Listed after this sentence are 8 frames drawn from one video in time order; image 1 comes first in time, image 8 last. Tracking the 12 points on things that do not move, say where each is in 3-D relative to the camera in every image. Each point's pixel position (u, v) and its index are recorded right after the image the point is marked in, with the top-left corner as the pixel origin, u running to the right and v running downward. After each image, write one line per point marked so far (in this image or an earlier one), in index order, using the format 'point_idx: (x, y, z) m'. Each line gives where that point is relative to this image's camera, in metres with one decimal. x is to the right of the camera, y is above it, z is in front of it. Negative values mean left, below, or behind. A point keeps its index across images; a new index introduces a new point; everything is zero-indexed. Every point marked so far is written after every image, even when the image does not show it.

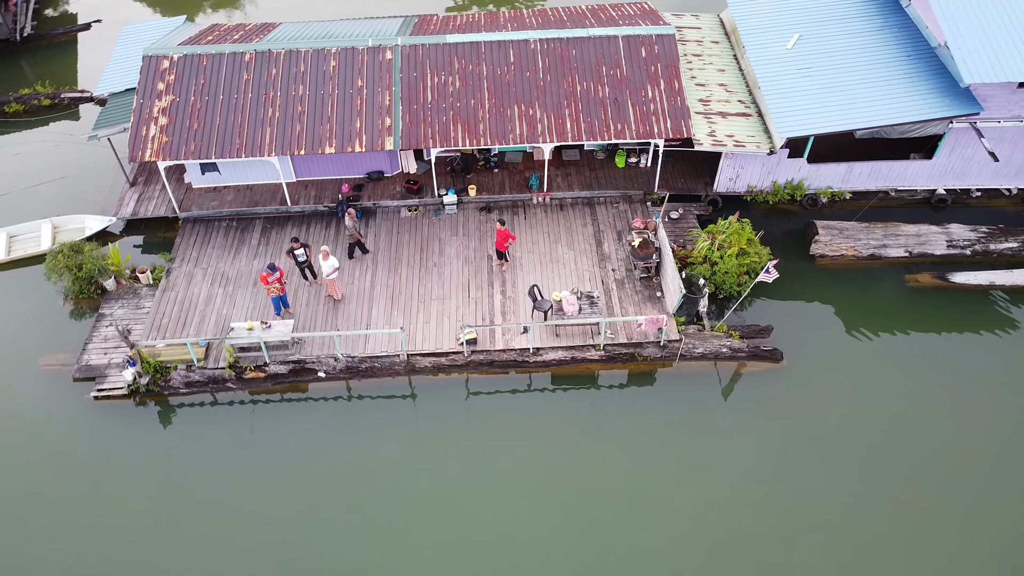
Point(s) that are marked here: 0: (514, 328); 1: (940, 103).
0: (+0.1, -0.9, +17.7) m
1: (+10.2, +4.4, +19.0) m
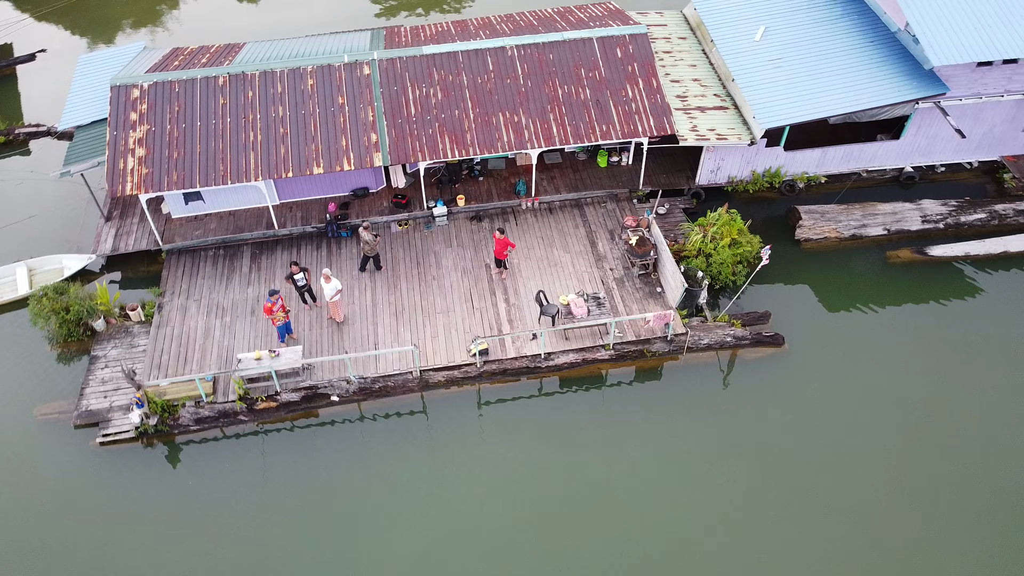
0: (+0.3, -1.1, +17.8) m
1: (+9.9, +5.0, +19.8) m
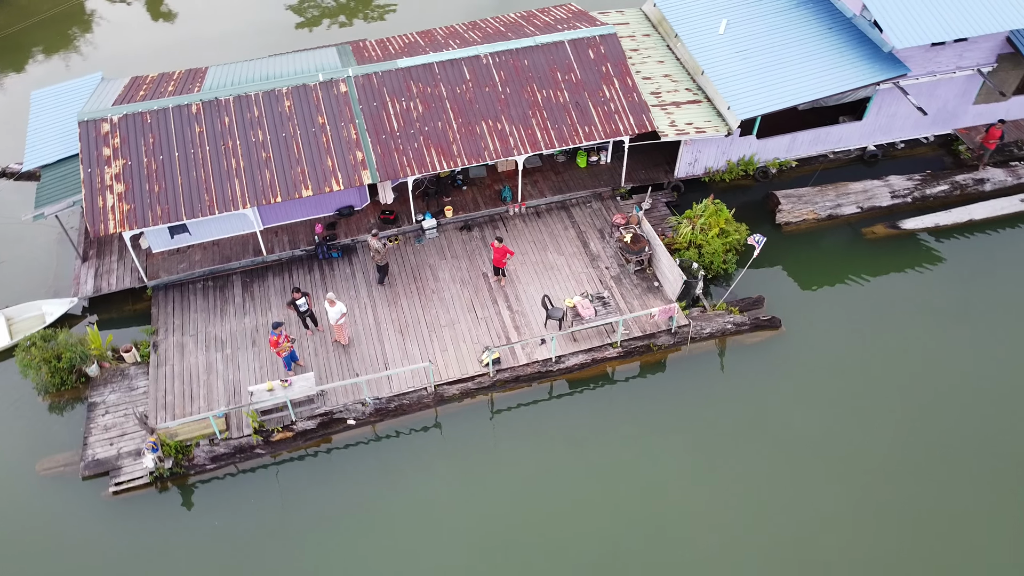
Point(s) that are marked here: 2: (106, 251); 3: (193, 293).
0: (+0.5, -1.2, +17.9) m
1: (+9.3, +5.7, +20.7) m
2: (-10.1, +0.9, +19.9) m
3: (-7.6, -0.1, +19.0) m
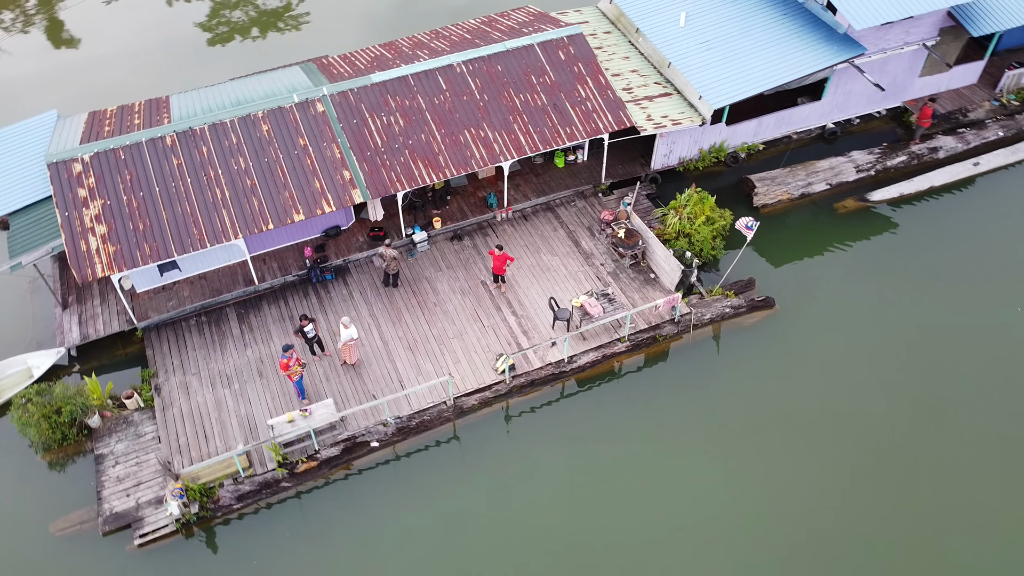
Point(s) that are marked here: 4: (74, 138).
0: (+0.7, -1.3, +18.0) m
1: (+8.6, +6.4, +21.5) m
2: (-10.2, -0.2, +19.1) m
3: (-7.5, -1.0, +18.5) m
4: (-10.6, +3.6, +19.2) m
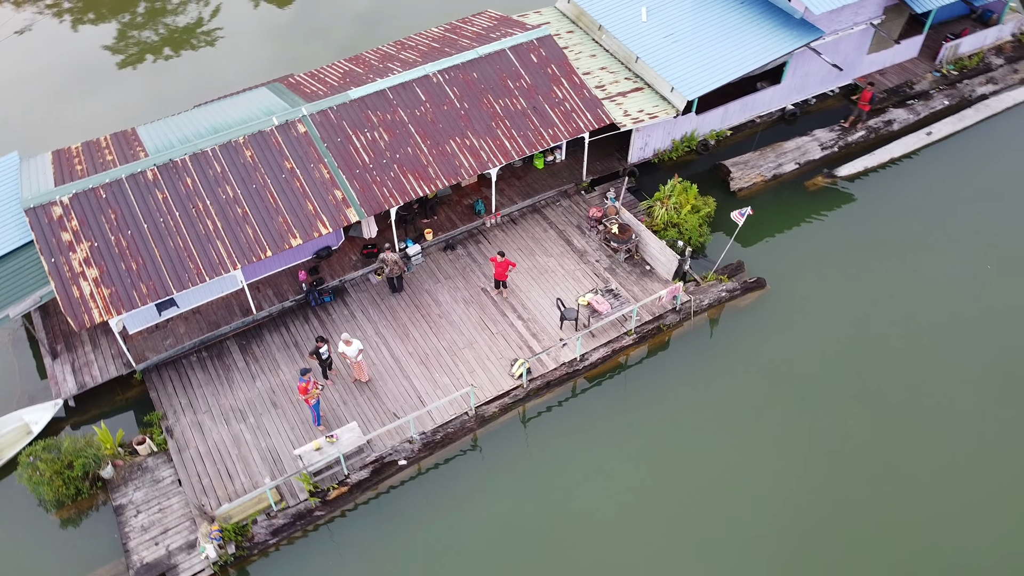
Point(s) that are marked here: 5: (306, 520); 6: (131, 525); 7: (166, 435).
0: (+1.0, -1.3, +18.3) m
1: (+7.7, +7.0, +22.4) m
2: (-10.0, -1.3, +18.3) m
3: (-7.2, -1.8, +18.0) m
4: (-10.8, +2.5, +18.4) m
5: (-4.1, -4.6, +15.8) m
6: (-7.4, -4.6, +15.6) m
7: (-7.3, -3.1, +16.8) m
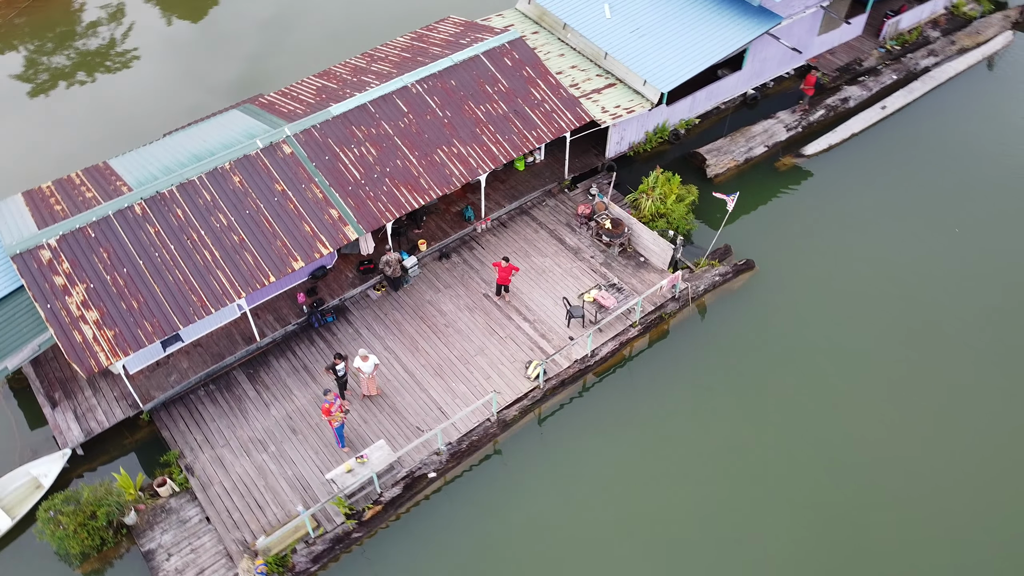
0: (+1.2, -1.3, +18.5) m
1: (+6.9, +7.6, +23.1) m
2: (-9.7, -2.2, +17.7) m
3: (-6.9, -2.5, +17.6) m
4: (-10.8, +1.4, +17.7) m
5: (-3.3, -5.0, +15.6) m
6: (-6.6, -5.4, +15.2) m
7: (-6.7, -3.8, +16.4) m
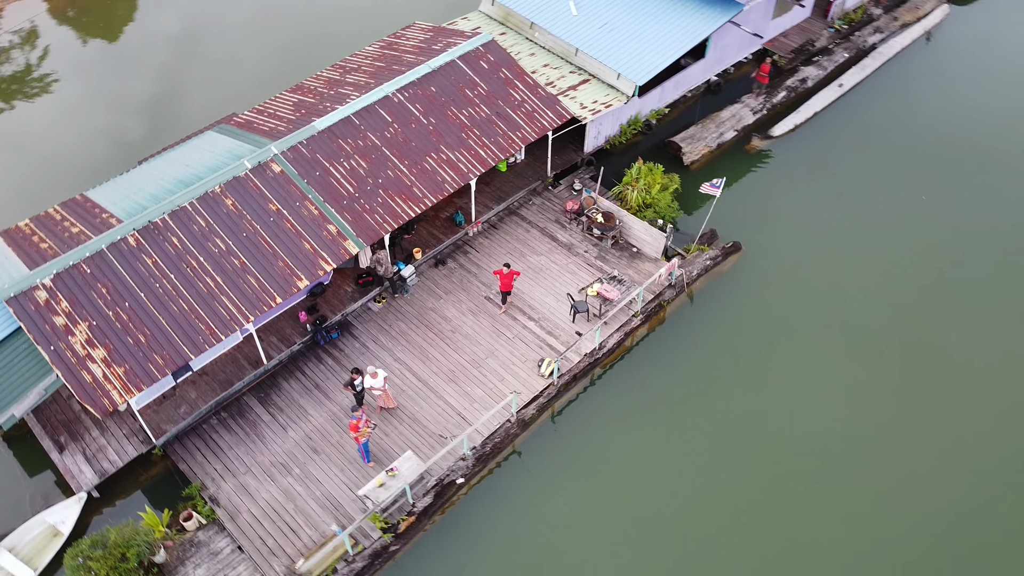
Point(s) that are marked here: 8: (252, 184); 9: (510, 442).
0: (+1.4, -1.2, +18.8) m
1: (+5.9, +8.2, +23.7) m
2: (-9.3, -3.1, +17.2) m
3: (-6.4, -3.1, +17.3) m
4: (-10.7, +0.5, +17.1) m
5: (-2.6, -5.3, +15.6) m
6: (-5.8, -5.9, +14.9) m
7: (-6.1, -4.4, +16.1) m
8: (-6.0, +2.4, +18.5) m
9: (-0.1, -3.4, +17.6) m
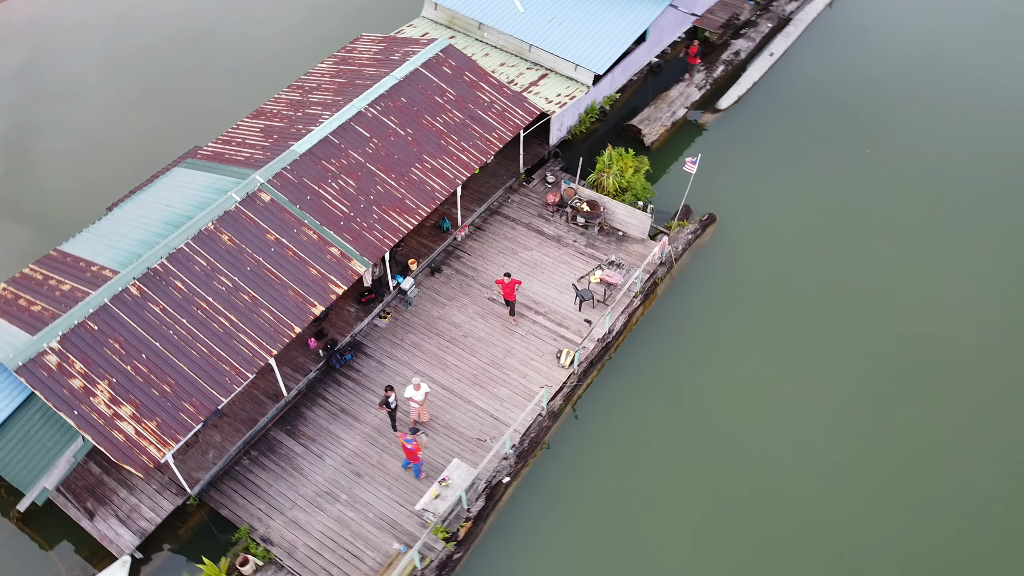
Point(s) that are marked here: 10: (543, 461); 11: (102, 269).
0: (+1.7, -1.0, +19.4) m
1: (+4.3, +8.9, +24.6) m
2: (-8.4, -4.2, +16.5) m
3: (-5.6, -3.9, +16.9) m
4: (-10.2, -0.9, +16.2) m
5: (-1.3, -5.5, +15.8) m
6: (-4.3, -6.6, +14.8) m
7: (-4.9, -5.1, +15.9) m
8: (-6.0, +1.6, +18.1) m
9: (+0.7, -3.3, +18.0) m
10: (+1.0, -3.5, +18.6) m
11: (-8.9, +0.4, +17.3) m
